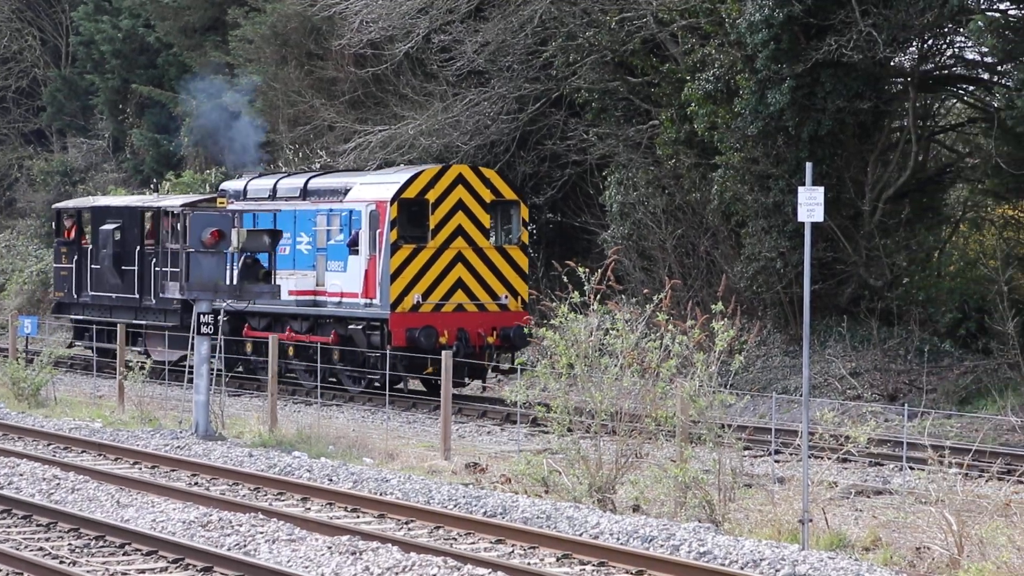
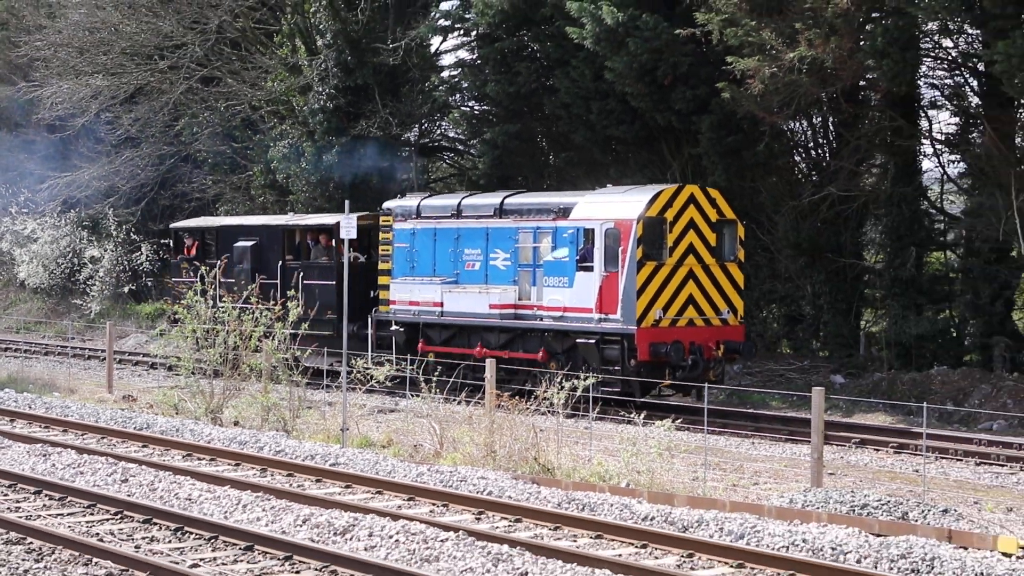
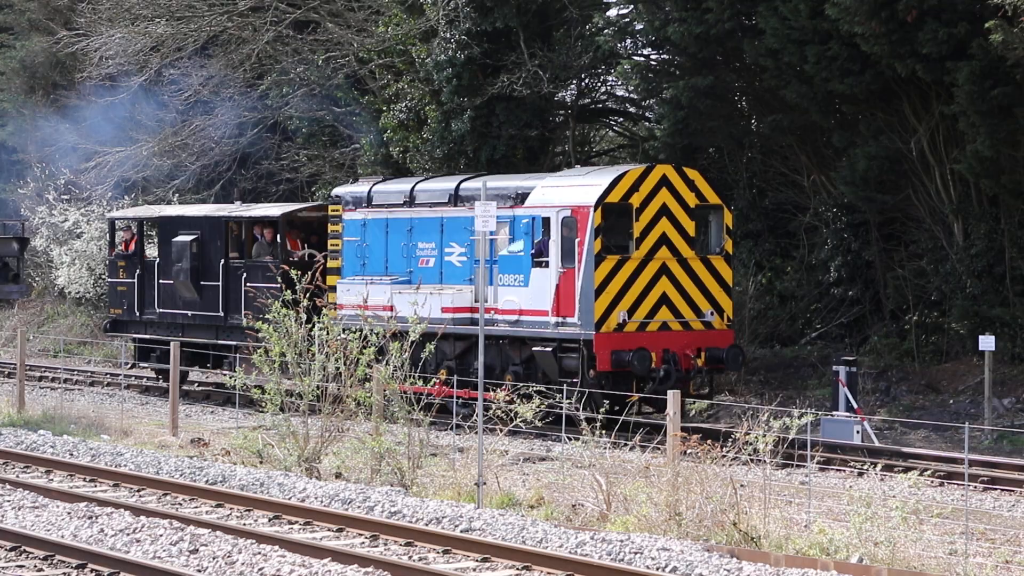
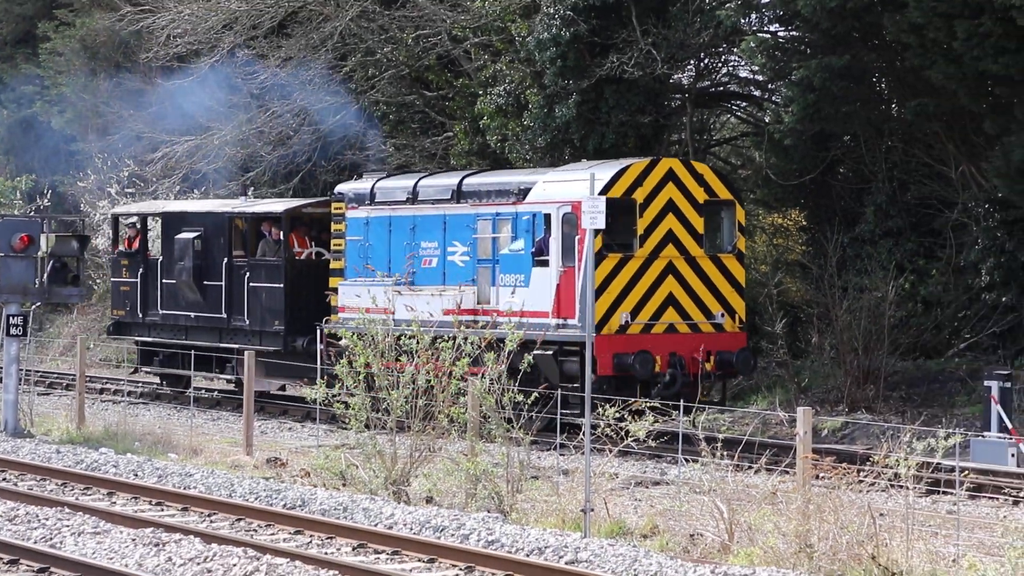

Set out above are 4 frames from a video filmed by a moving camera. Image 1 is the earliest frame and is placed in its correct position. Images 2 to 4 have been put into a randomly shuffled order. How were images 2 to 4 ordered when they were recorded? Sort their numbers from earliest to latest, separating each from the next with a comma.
4, 3, 2
